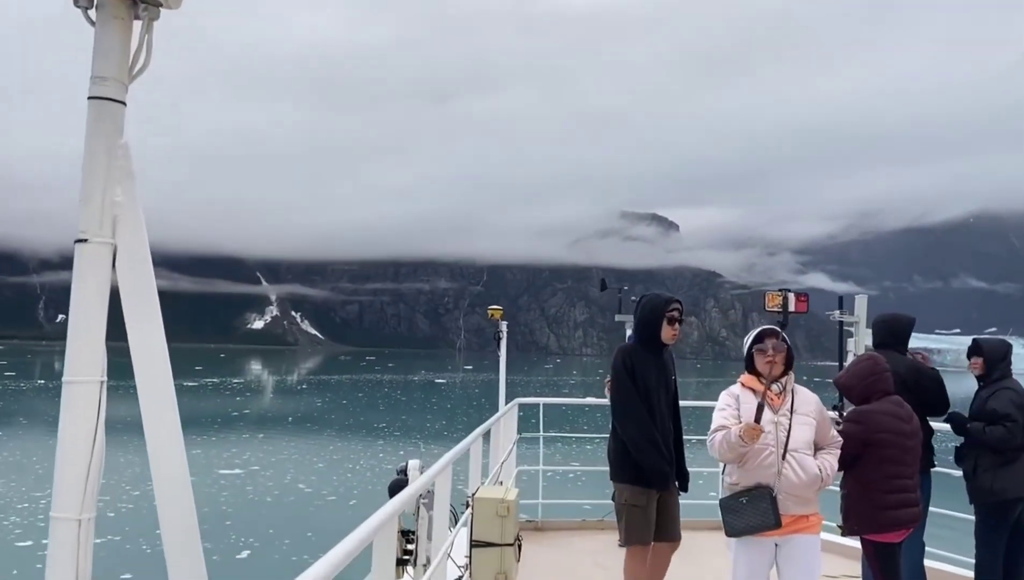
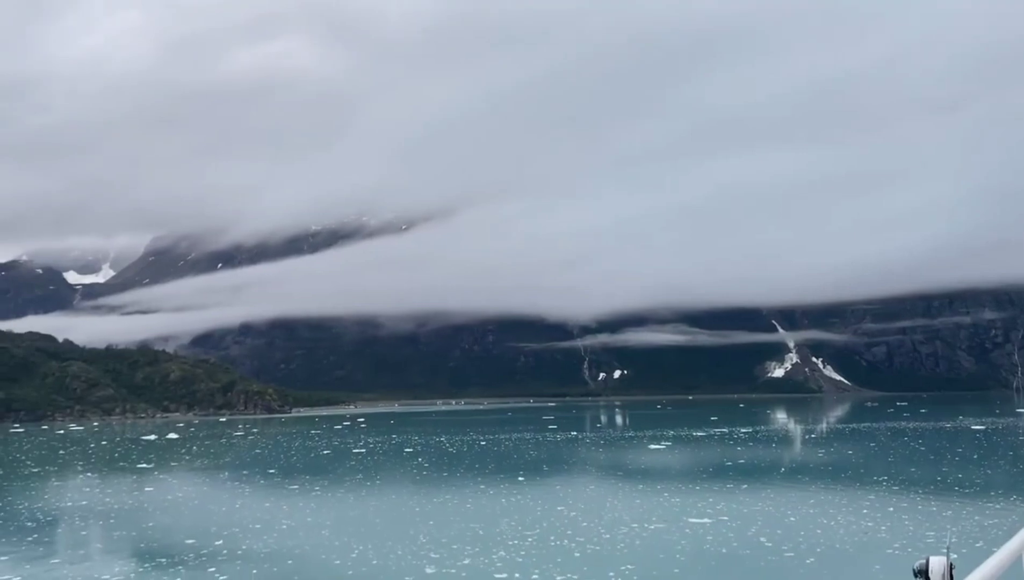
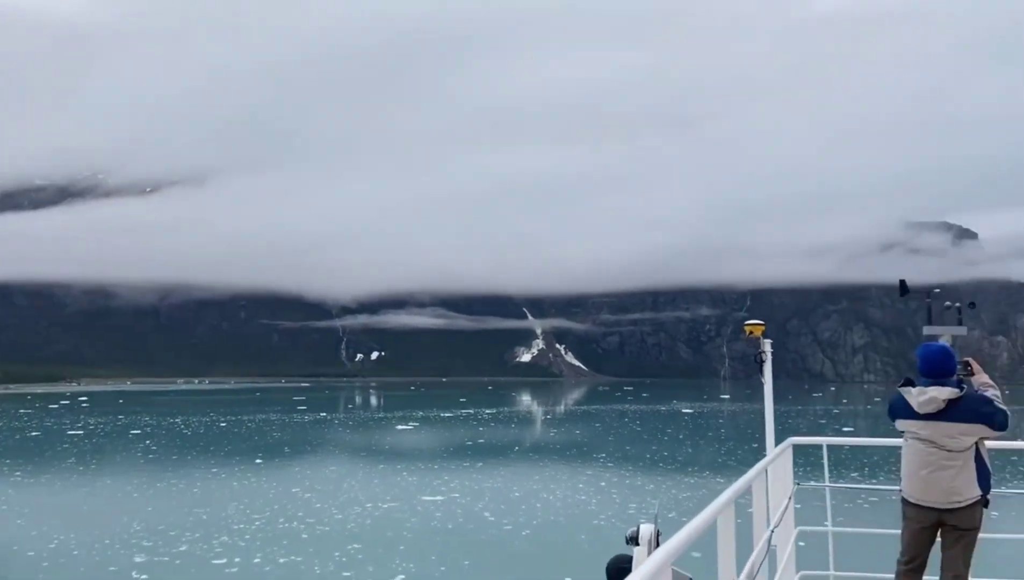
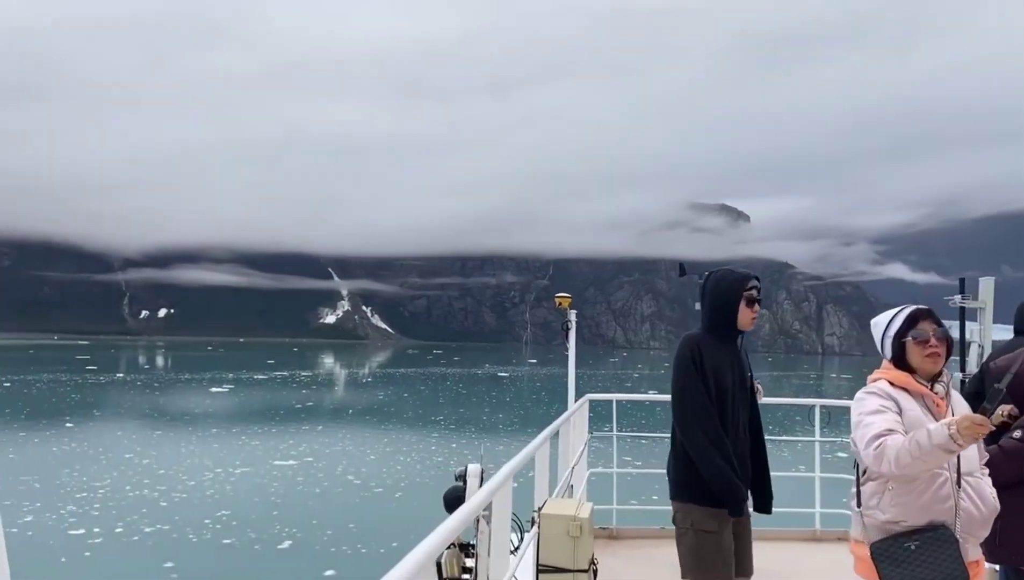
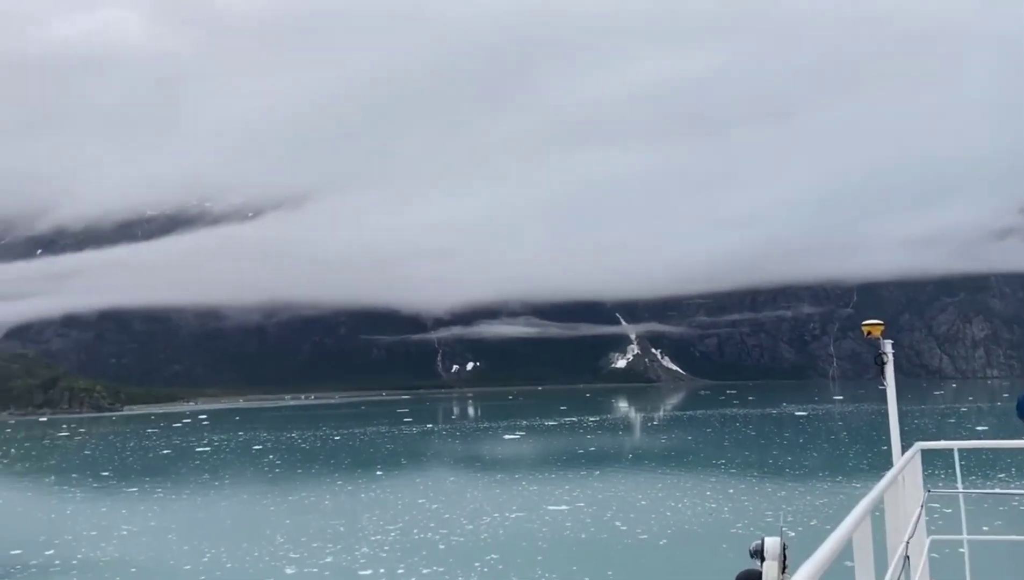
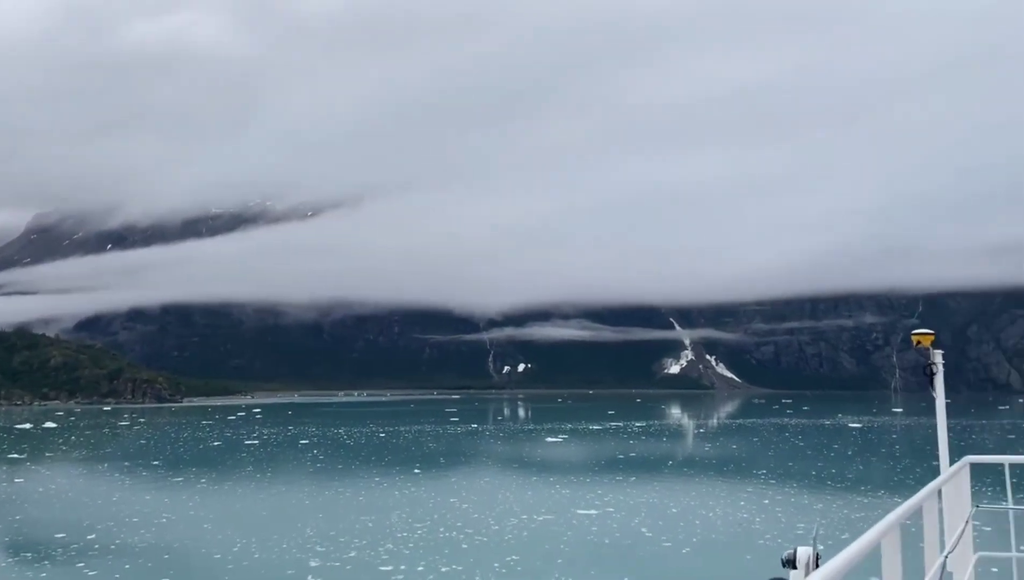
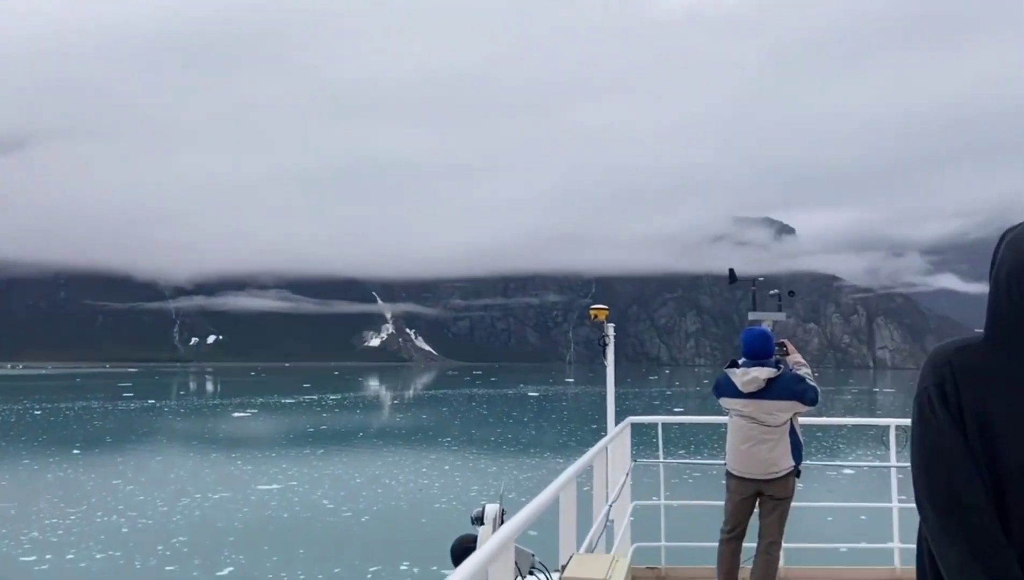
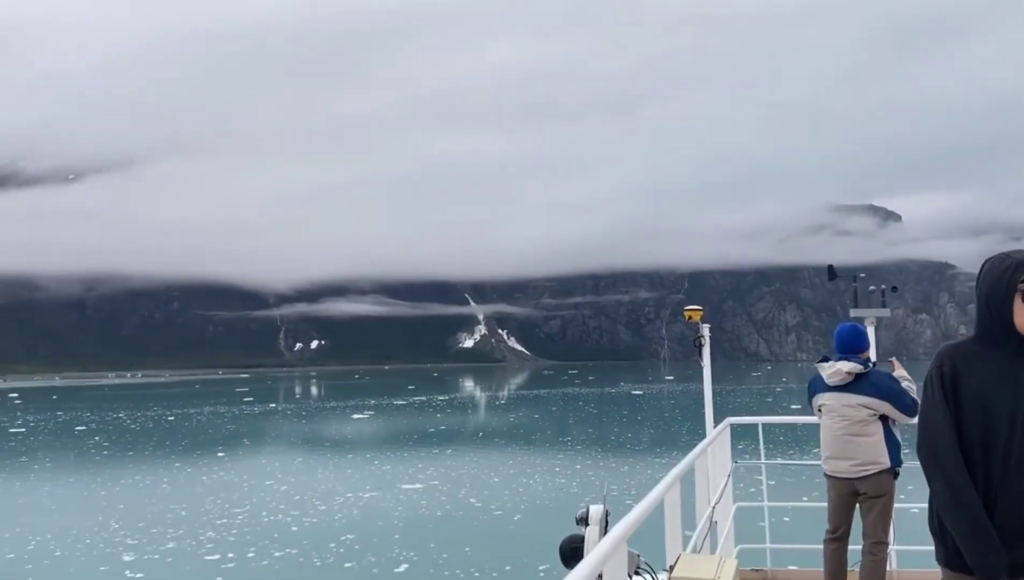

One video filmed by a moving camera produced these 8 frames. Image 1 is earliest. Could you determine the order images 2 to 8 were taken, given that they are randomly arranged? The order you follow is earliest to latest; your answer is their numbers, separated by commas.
4, 8, 5, 2, 6, 3, 7
